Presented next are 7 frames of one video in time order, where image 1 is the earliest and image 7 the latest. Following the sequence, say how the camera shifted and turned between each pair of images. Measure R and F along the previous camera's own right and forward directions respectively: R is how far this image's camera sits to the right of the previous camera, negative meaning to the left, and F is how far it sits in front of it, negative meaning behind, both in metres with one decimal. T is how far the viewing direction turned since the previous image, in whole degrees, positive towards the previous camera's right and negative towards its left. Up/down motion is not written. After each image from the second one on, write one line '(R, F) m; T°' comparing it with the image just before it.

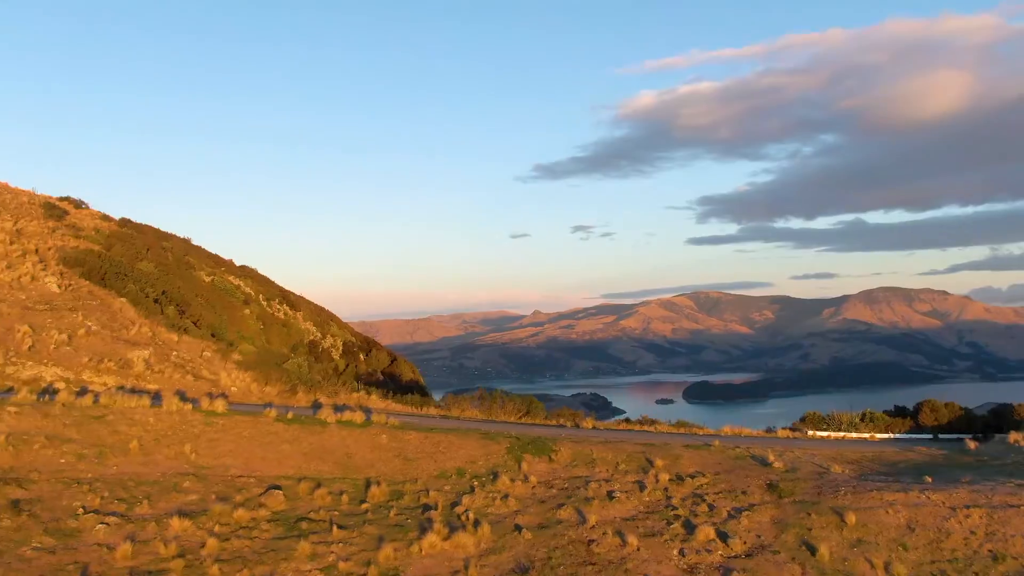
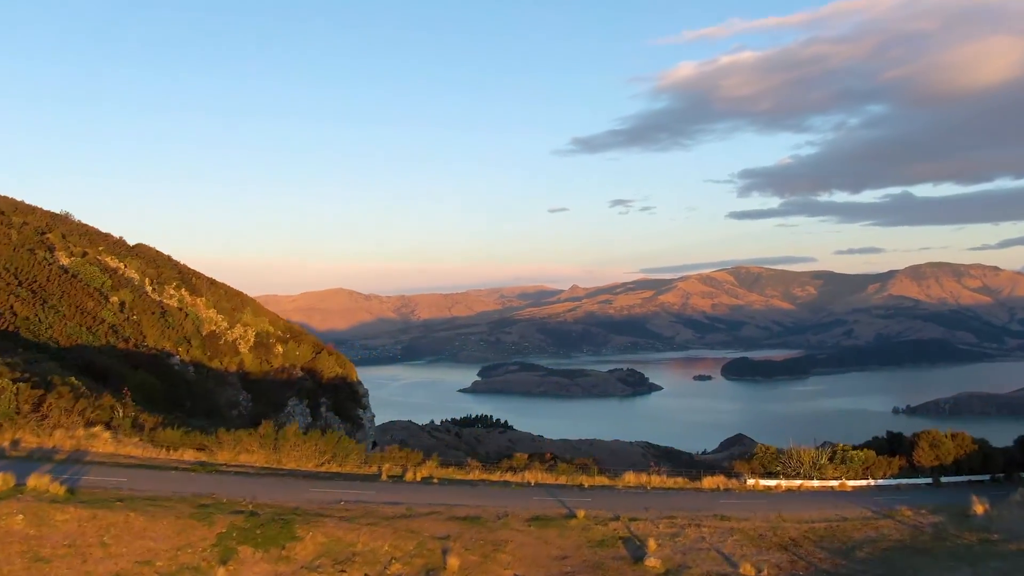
(+0.4, +0.5) m; -3°
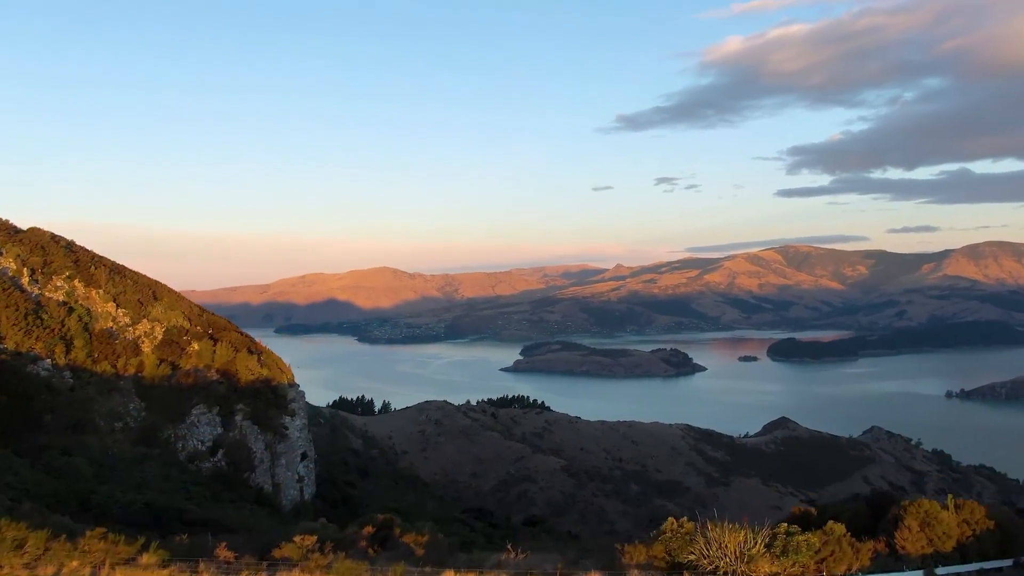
(+0.3, +0.4) m; -3°
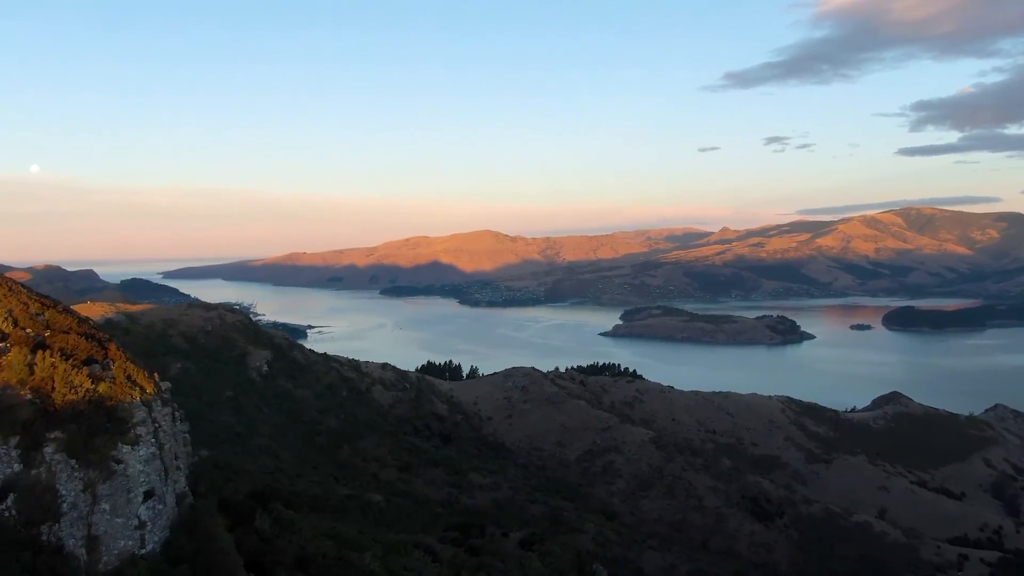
(+0.5, +0.7) m; -7°
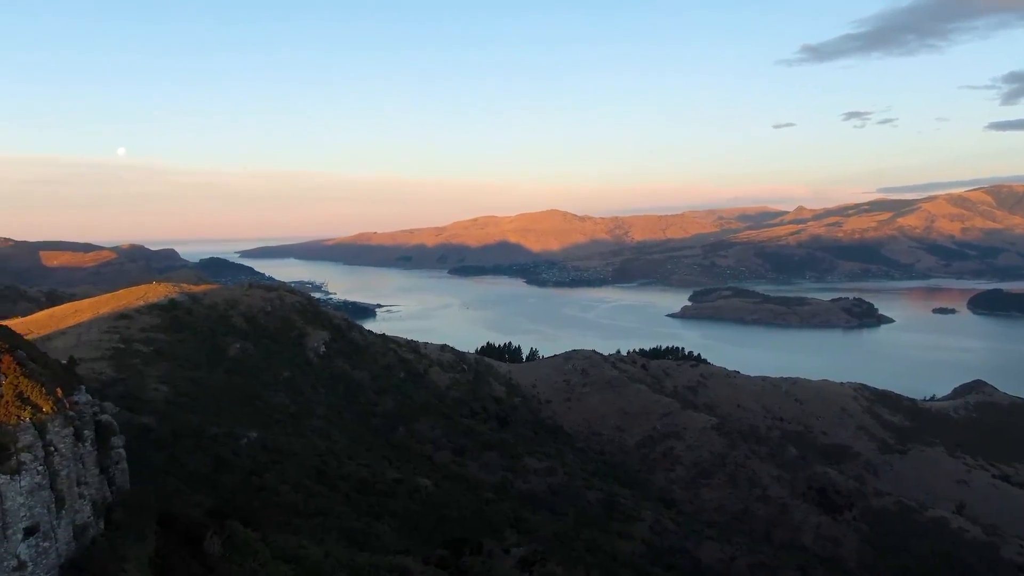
(+0.3, +0.4) m; -5°
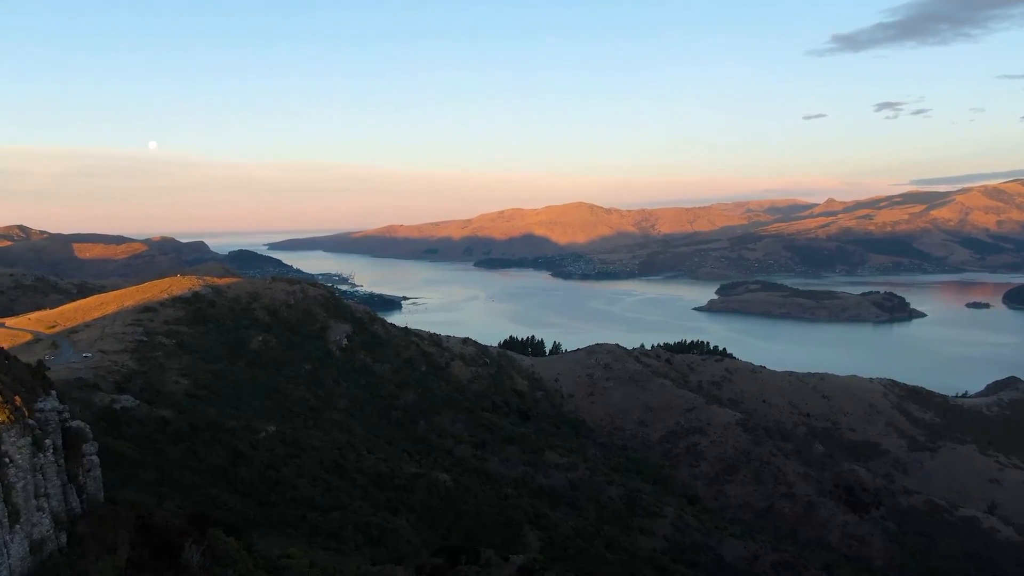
(+0.1, +0.1) m; -2°
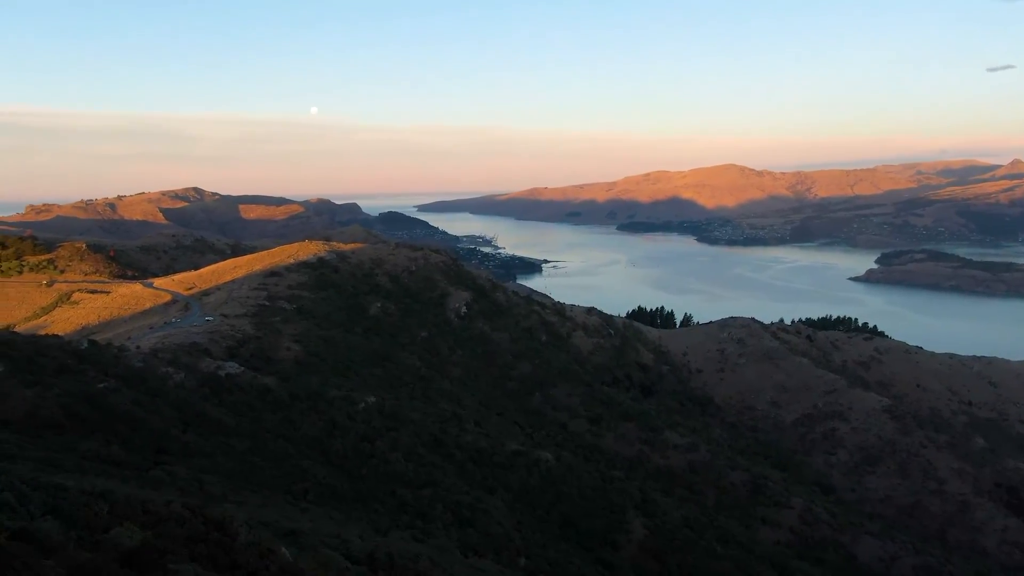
(+0.5, +0.7) m; -10°
